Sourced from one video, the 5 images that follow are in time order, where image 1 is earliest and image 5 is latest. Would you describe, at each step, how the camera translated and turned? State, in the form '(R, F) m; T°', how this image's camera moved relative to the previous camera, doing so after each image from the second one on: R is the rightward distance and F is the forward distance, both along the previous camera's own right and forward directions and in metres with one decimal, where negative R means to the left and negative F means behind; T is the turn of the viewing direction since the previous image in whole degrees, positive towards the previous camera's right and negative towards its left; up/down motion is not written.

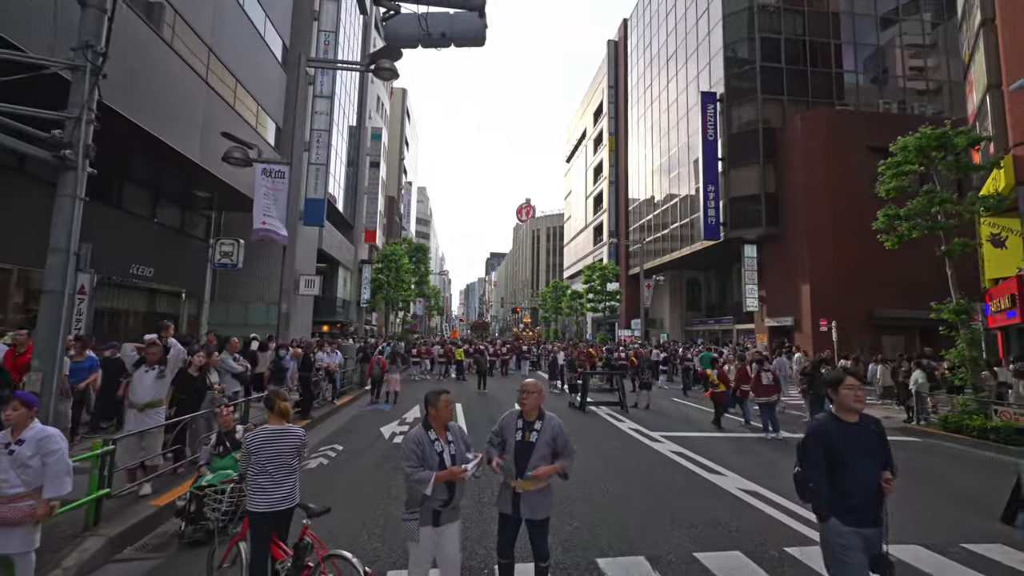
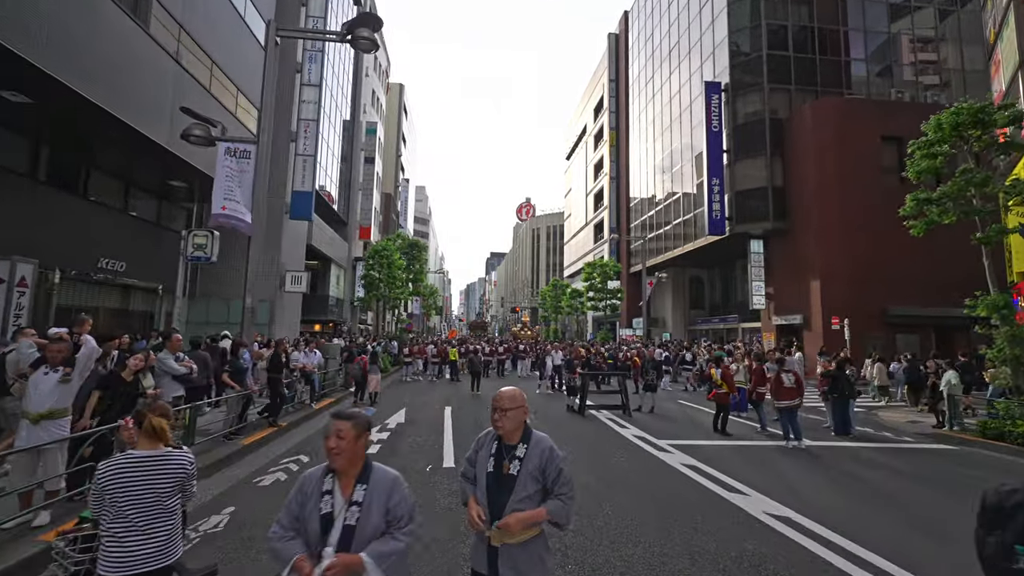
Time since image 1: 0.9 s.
(+0.2, +1.2) m; 0°
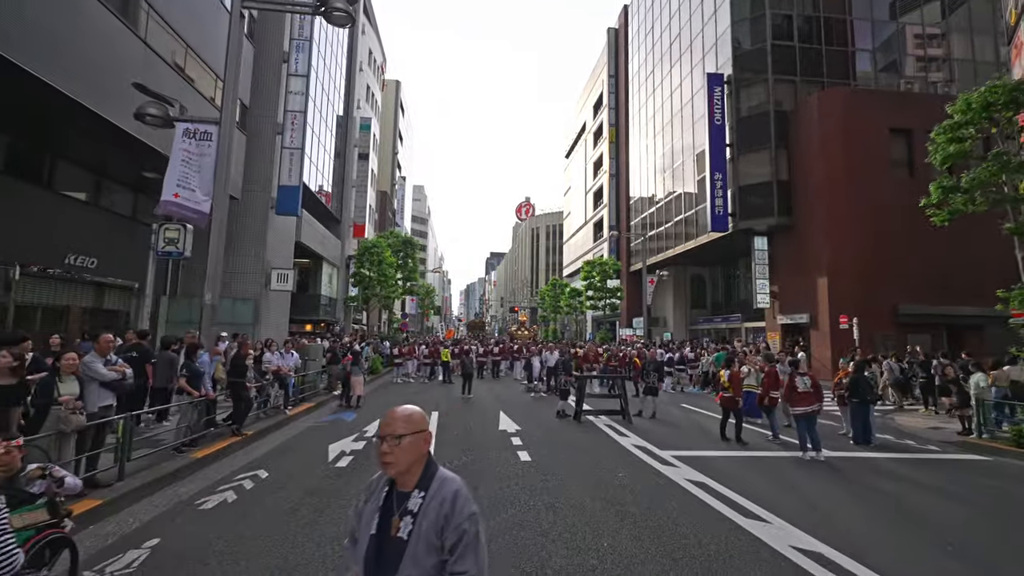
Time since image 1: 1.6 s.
(+0.3, +1.0) m; 0°
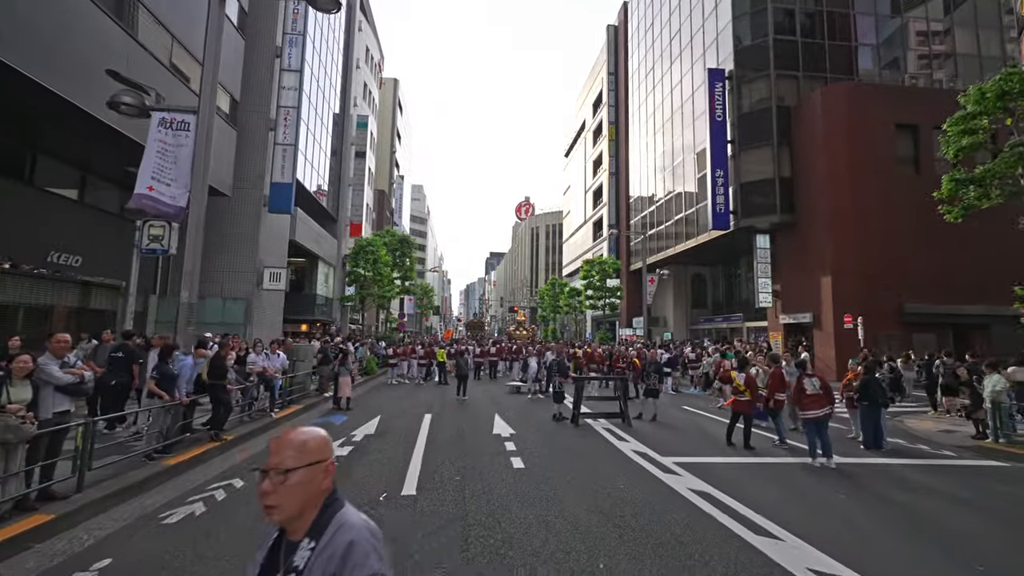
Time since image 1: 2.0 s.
(+0.1, +0.5) m; 0°
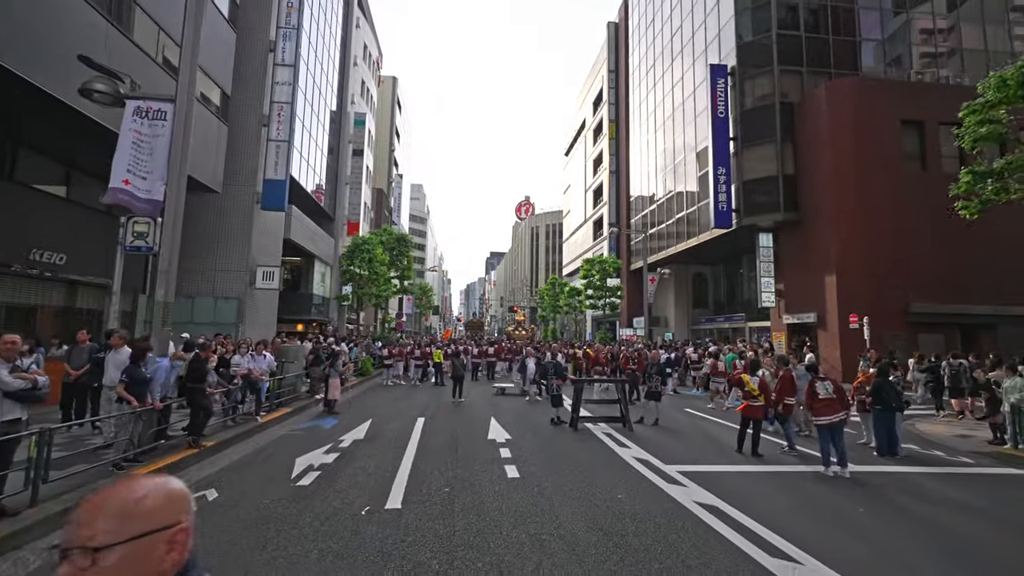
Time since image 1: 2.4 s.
(+0.1, +0.5) m; 0°
